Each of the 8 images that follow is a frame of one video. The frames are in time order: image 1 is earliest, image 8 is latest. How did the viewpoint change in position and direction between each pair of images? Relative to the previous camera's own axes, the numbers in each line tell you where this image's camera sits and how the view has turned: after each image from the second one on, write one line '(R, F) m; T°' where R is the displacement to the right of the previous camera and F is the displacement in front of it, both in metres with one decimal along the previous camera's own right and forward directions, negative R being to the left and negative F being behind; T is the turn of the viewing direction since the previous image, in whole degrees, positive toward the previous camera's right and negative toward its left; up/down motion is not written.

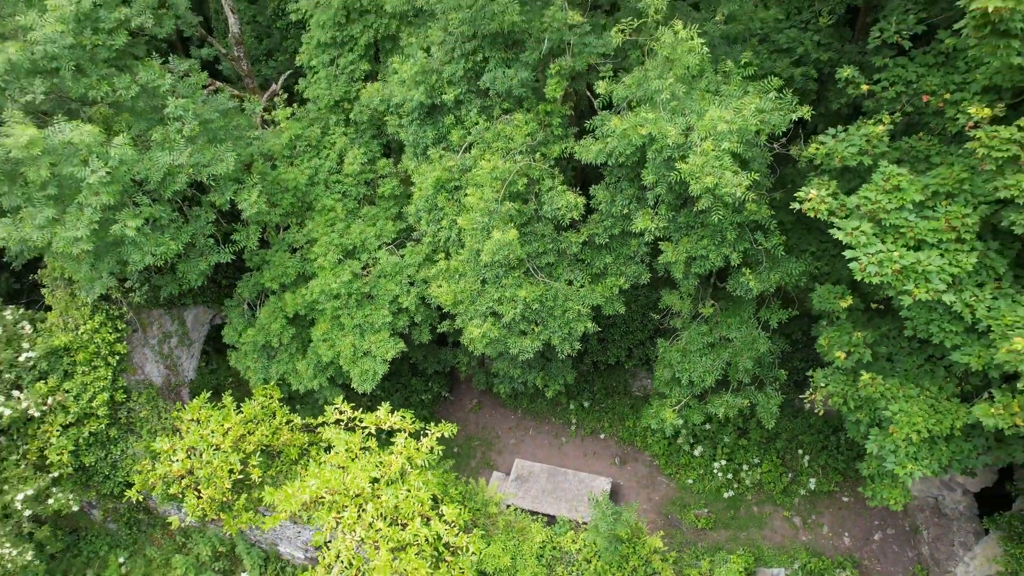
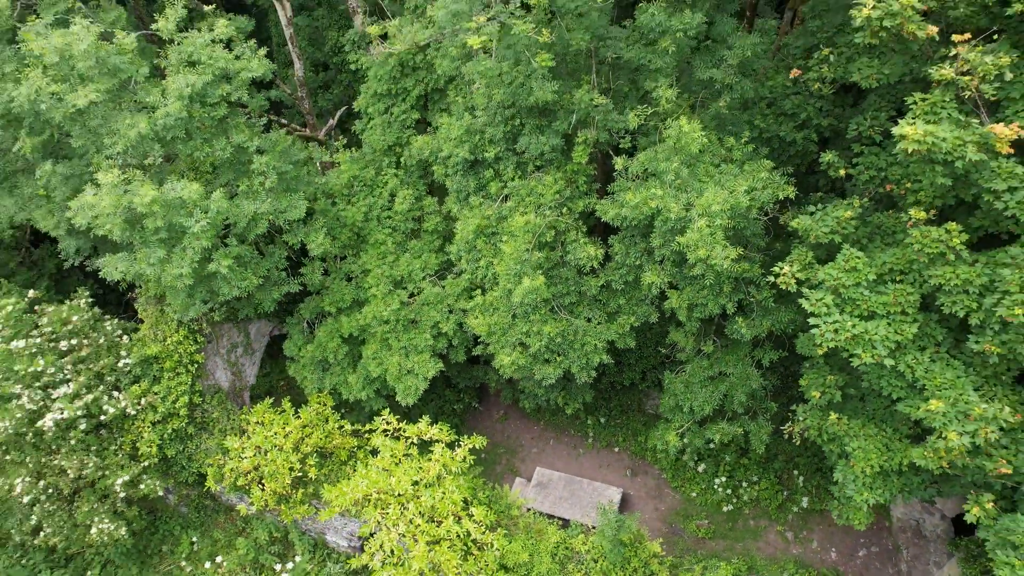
(0.0, -1.2) m; -2°
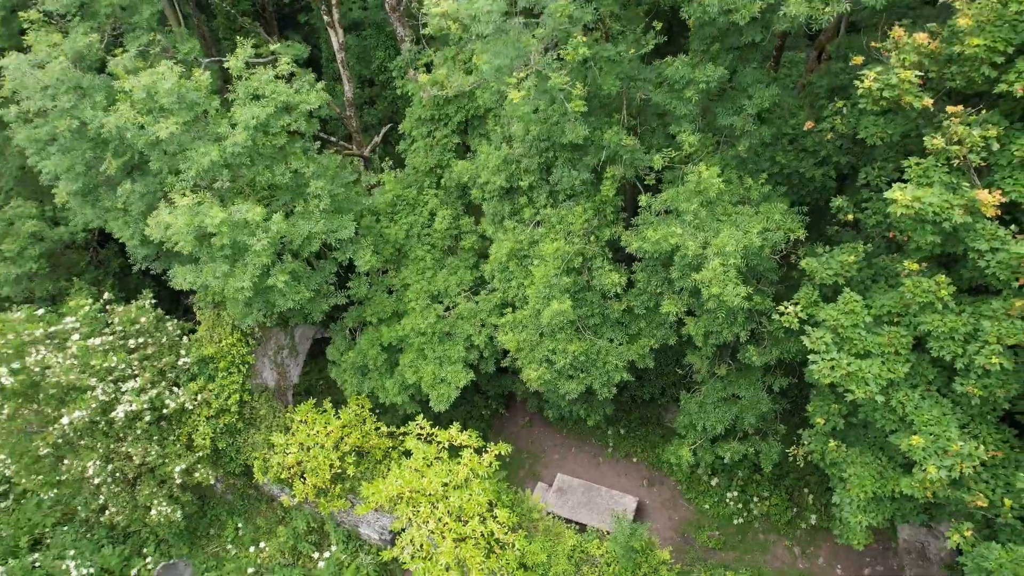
(0.0, -0.7) m; -2°
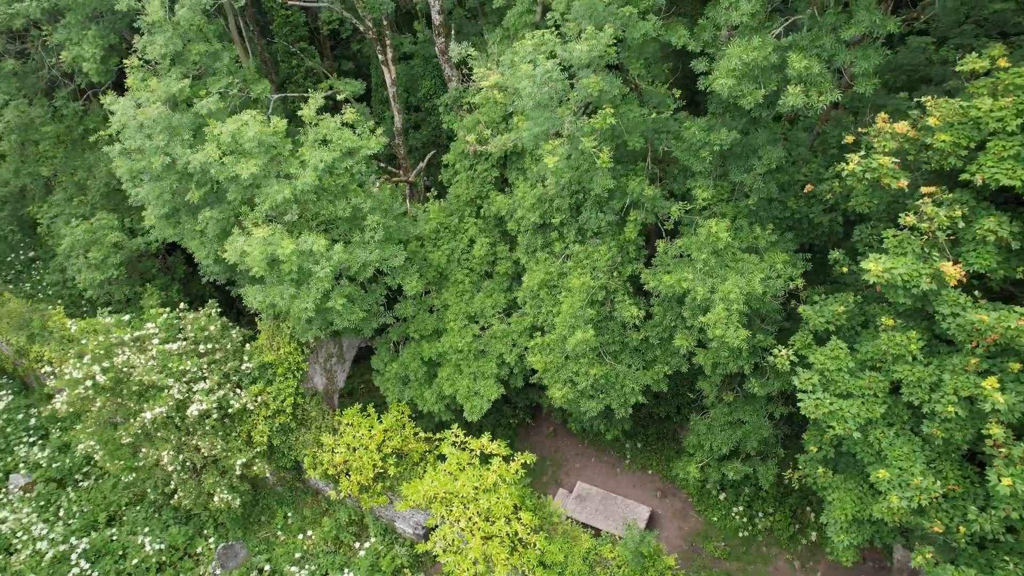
(0.0, -1.1) m; -3°
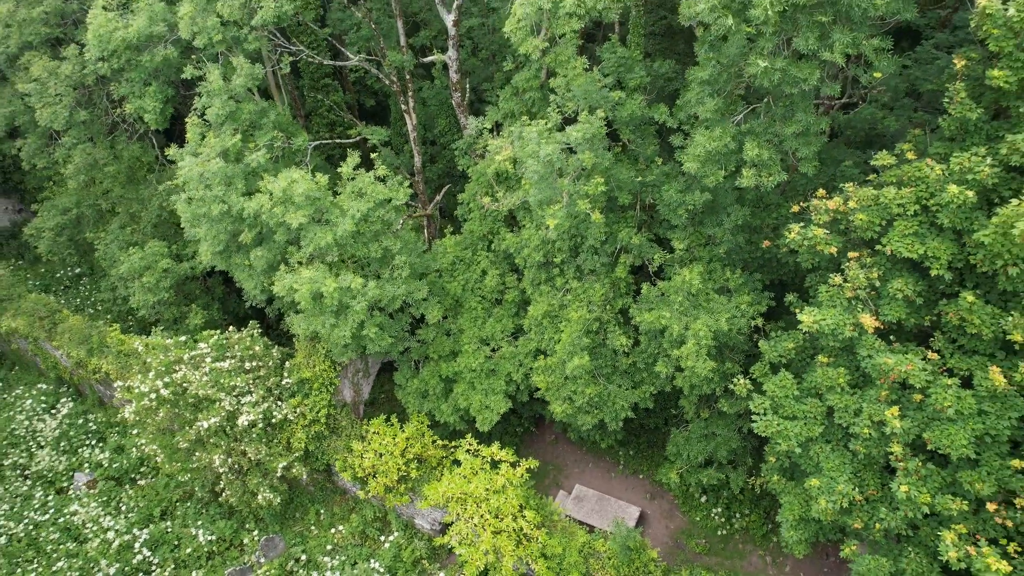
(0.0, -1.8) m; -1°
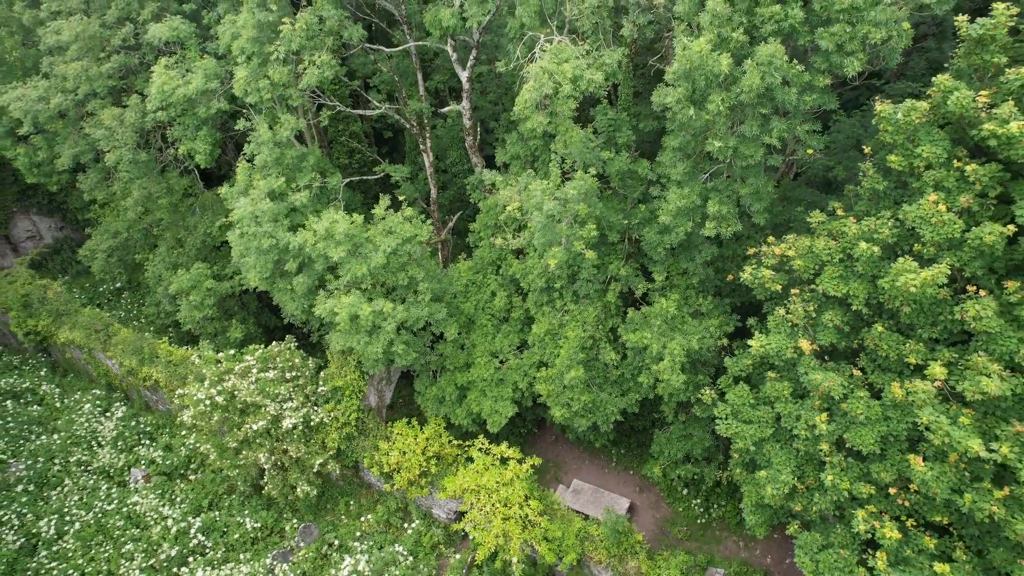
(-0.1, -2.1) m; 0°
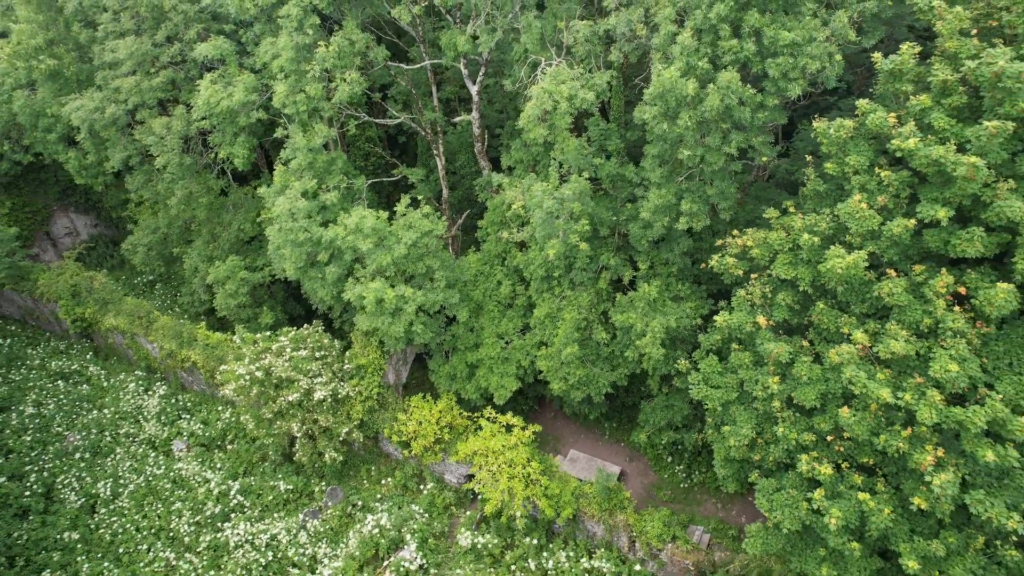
(-0.1, -2.1) m; 0°
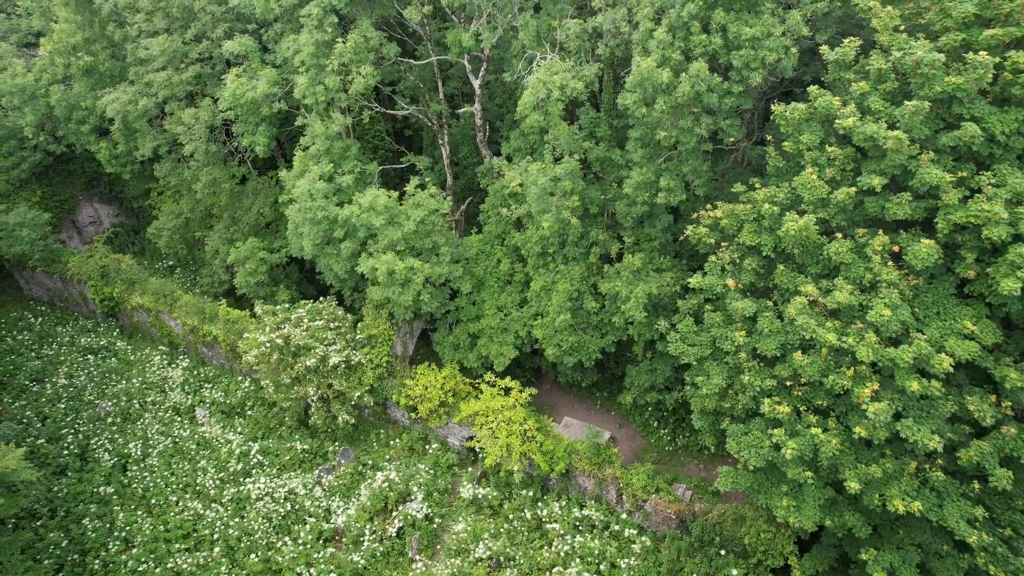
(0.0, -1.7) m; 0°
